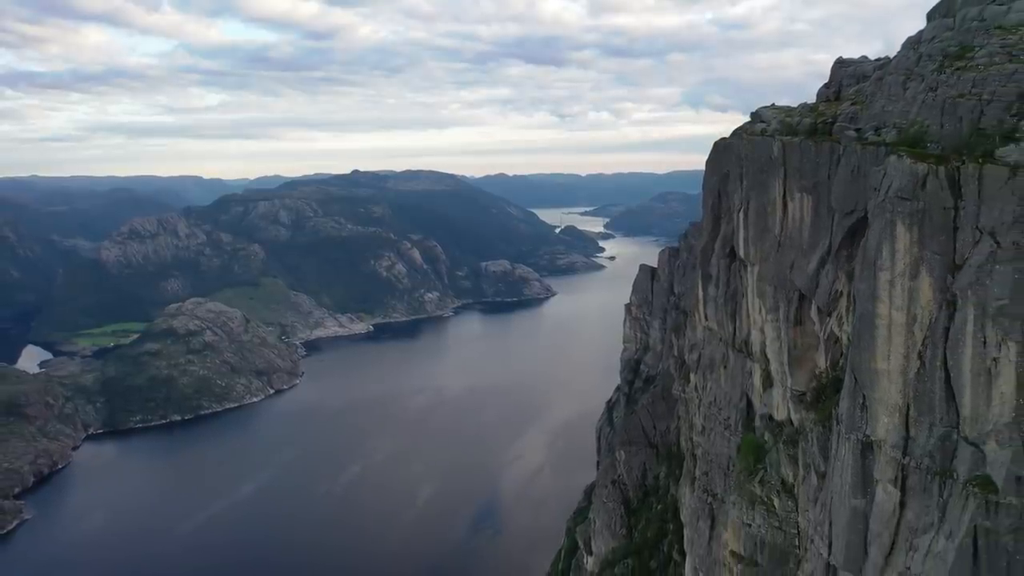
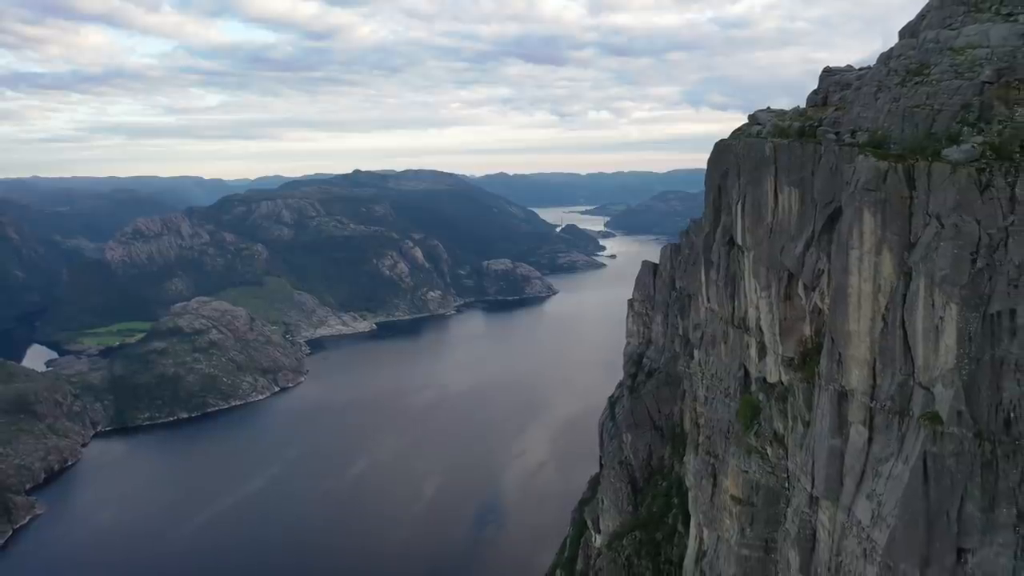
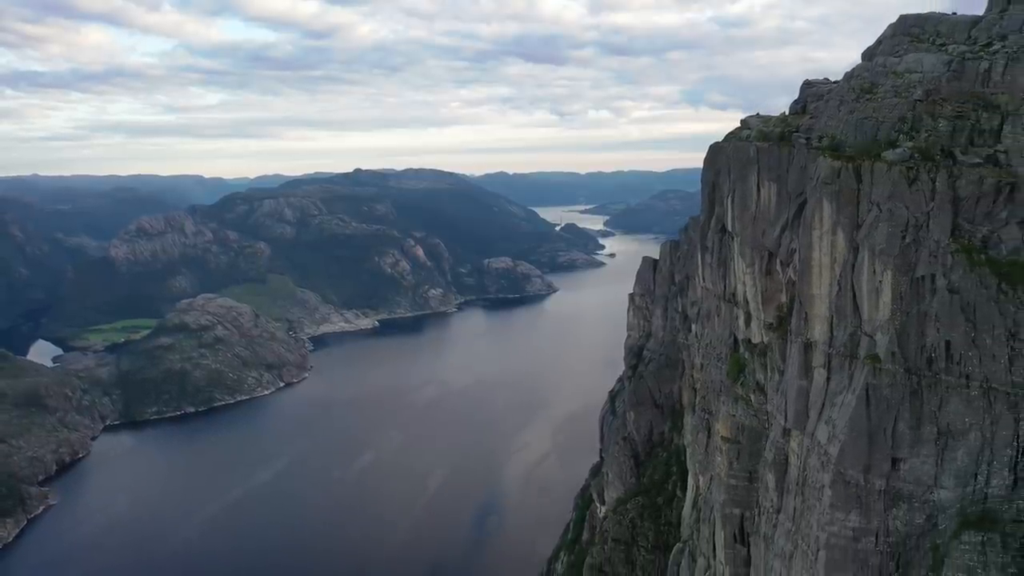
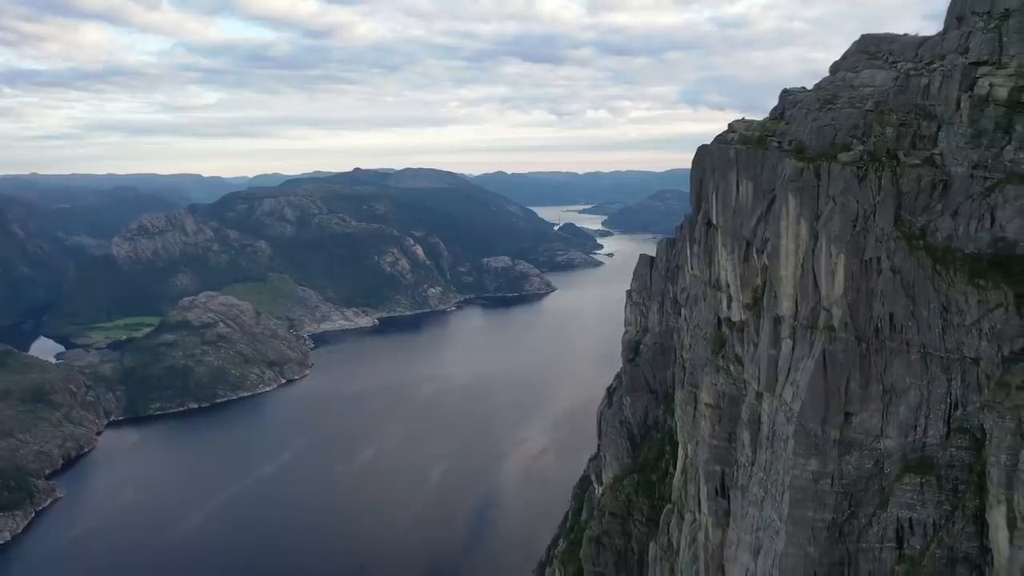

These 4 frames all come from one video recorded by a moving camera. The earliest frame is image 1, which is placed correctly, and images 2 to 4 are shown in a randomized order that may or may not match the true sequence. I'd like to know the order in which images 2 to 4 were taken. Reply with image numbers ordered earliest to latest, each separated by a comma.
2, 3, 4
